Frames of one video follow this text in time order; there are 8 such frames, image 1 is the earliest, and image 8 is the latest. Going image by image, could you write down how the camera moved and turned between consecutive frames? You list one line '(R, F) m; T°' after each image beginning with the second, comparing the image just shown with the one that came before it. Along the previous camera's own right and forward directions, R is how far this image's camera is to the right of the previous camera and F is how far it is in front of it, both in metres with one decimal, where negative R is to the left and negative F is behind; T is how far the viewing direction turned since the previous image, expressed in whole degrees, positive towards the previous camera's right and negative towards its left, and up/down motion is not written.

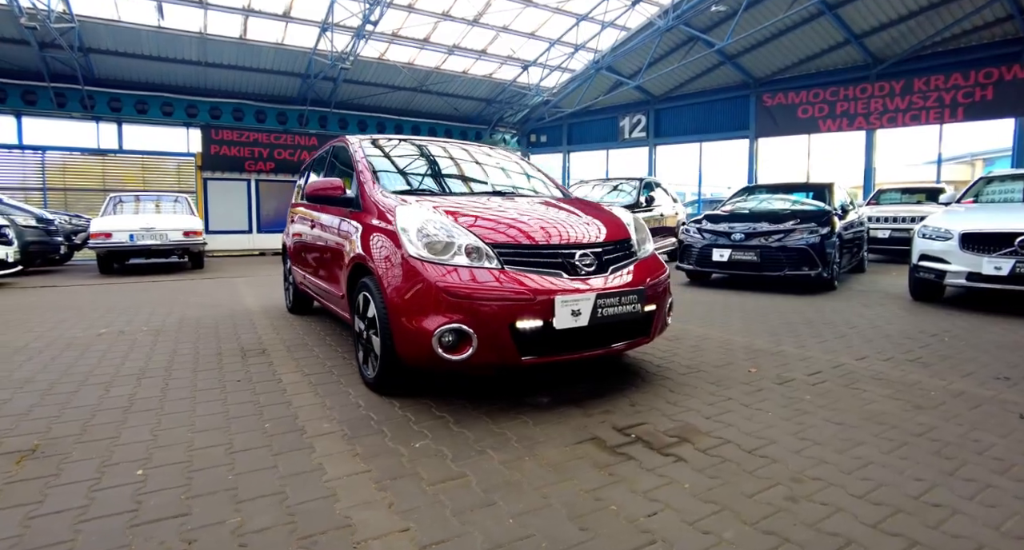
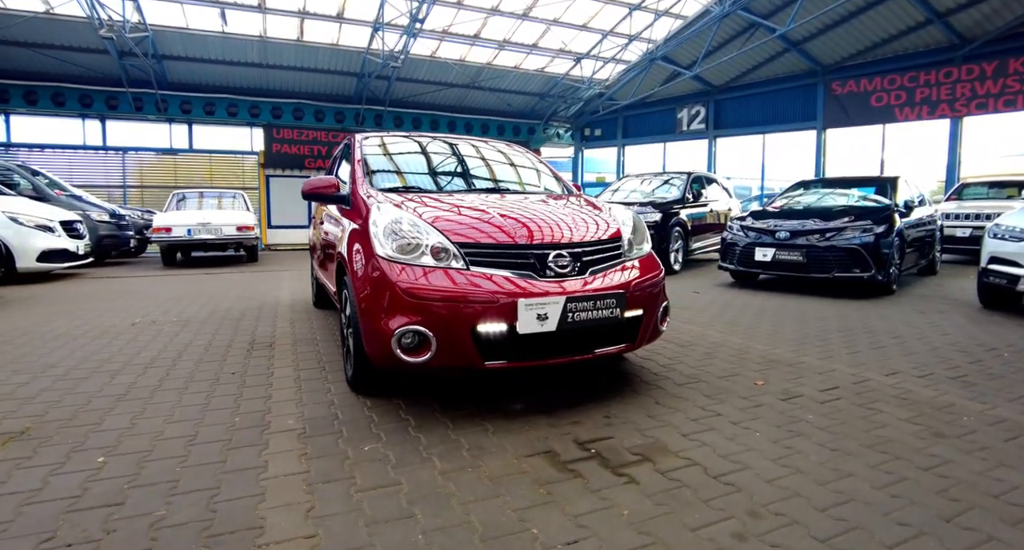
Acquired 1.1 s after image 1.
(+0.5, +0.2) m; -7°
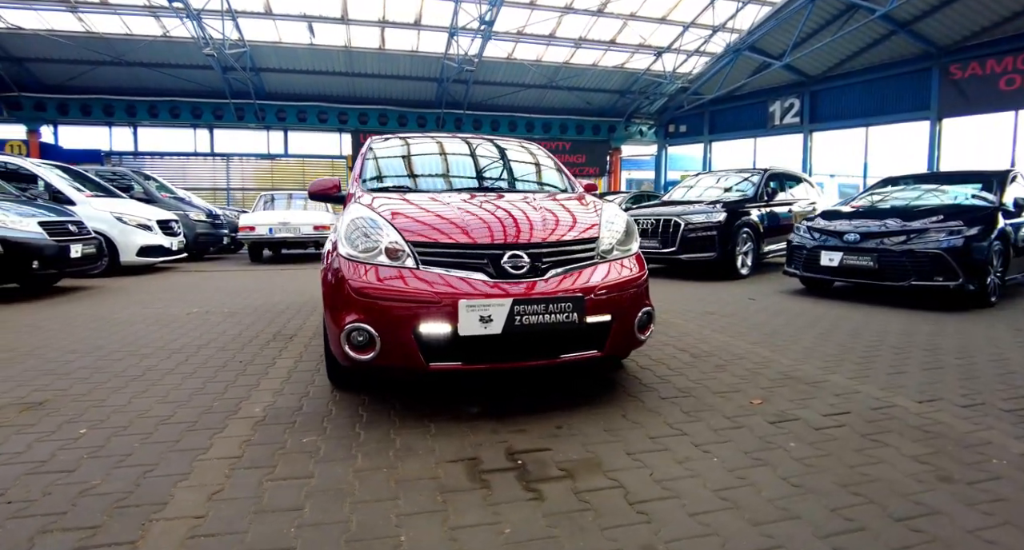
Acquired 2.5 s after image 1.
(+0.7, +0.1) m; -10°
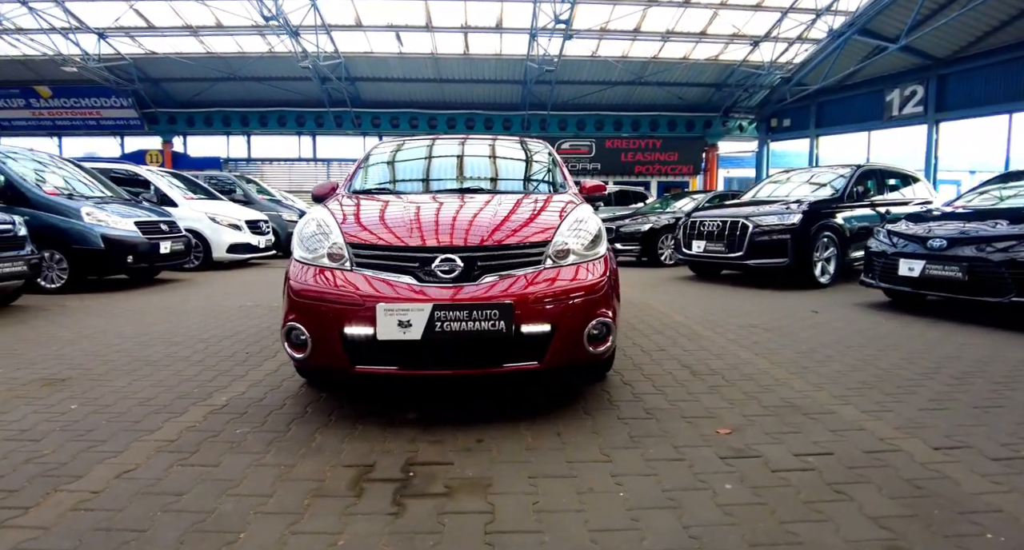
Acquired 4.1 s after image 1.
(+0.8, +0.2) m; -11°
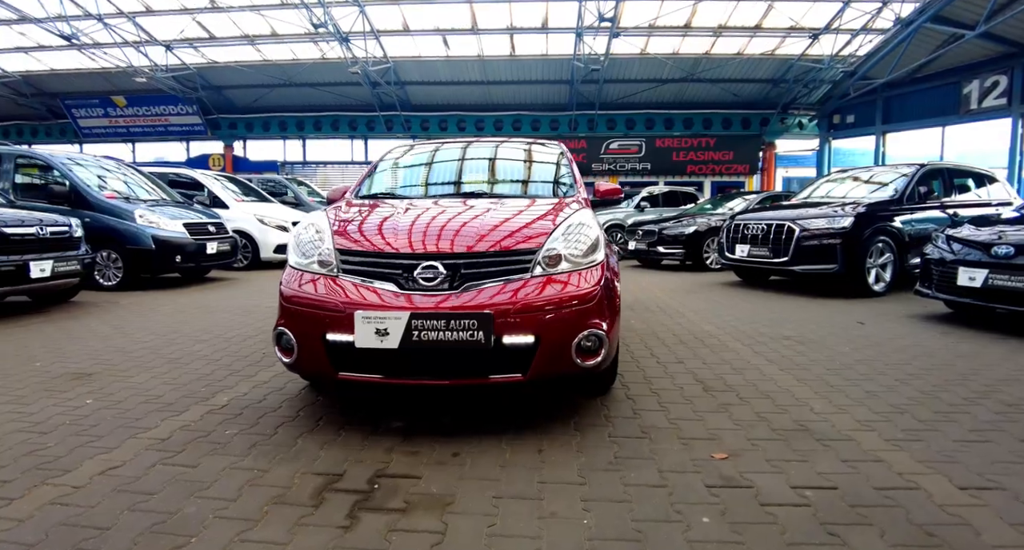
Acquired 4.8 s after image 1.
(+0.3, +0.1) m; -6°
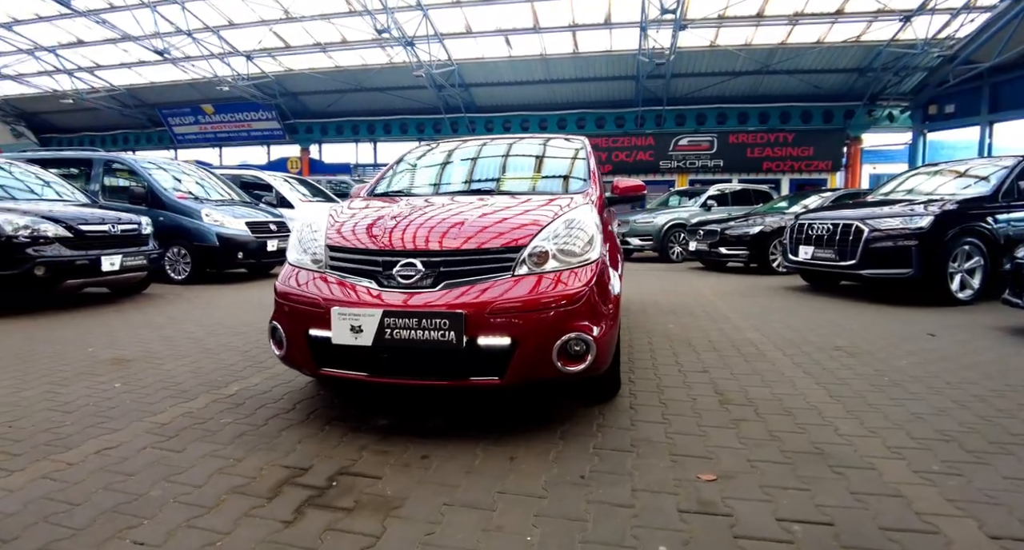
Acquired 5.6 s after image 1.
(+0.4, +0.1) m; -8°
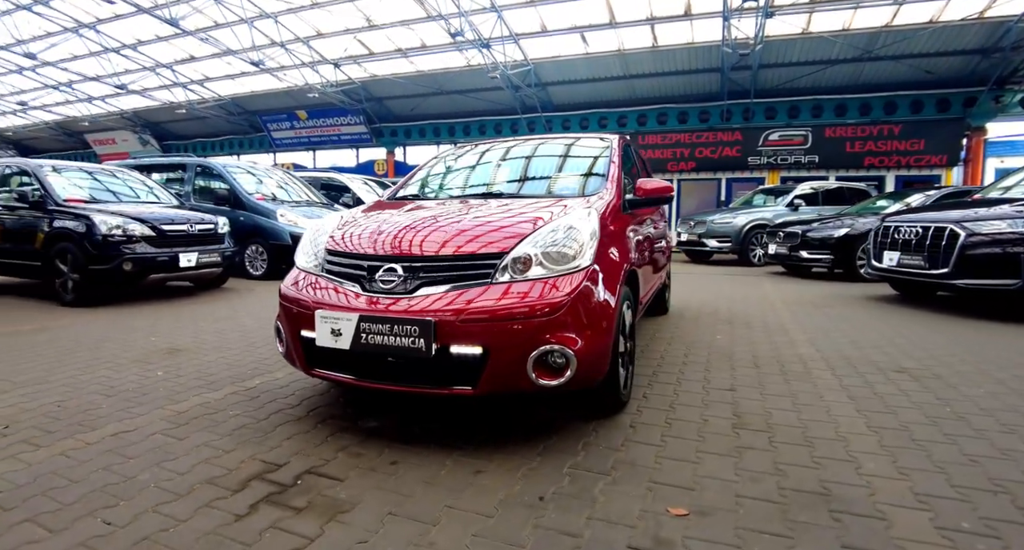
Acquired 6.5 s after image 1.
(+0.5, +0.1) m; -9°
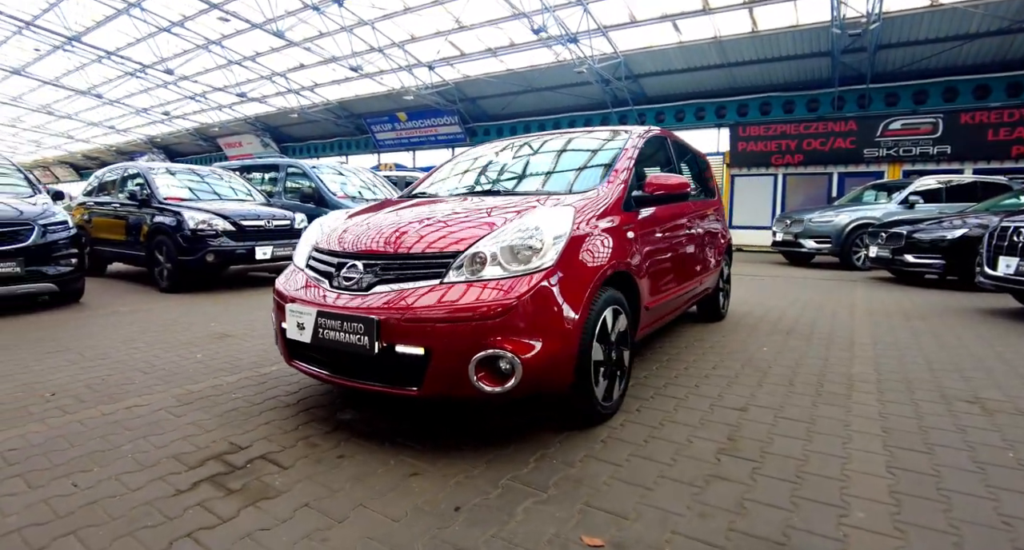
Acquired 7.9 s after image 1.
(+0.7, +0.1) m; -11°
